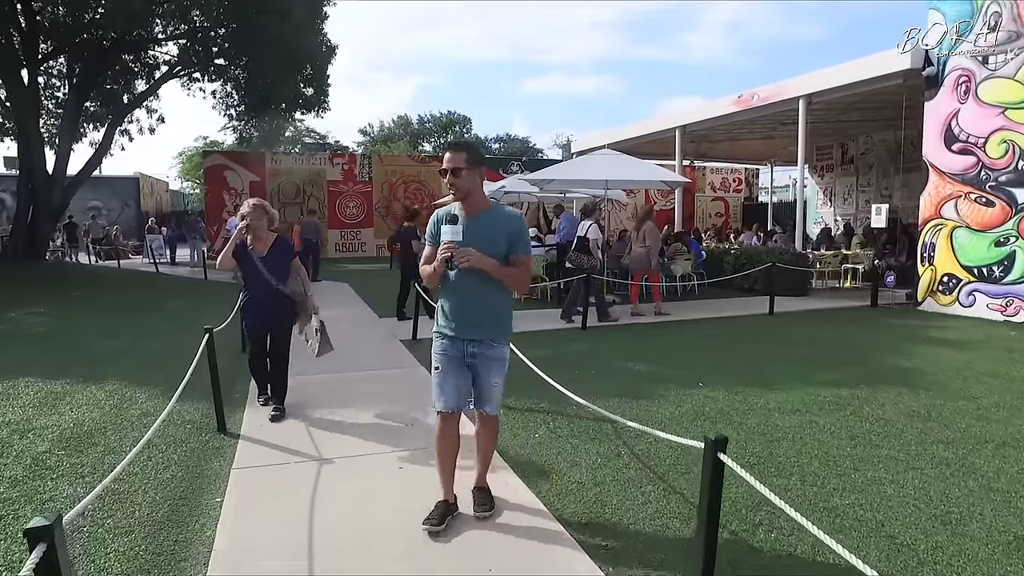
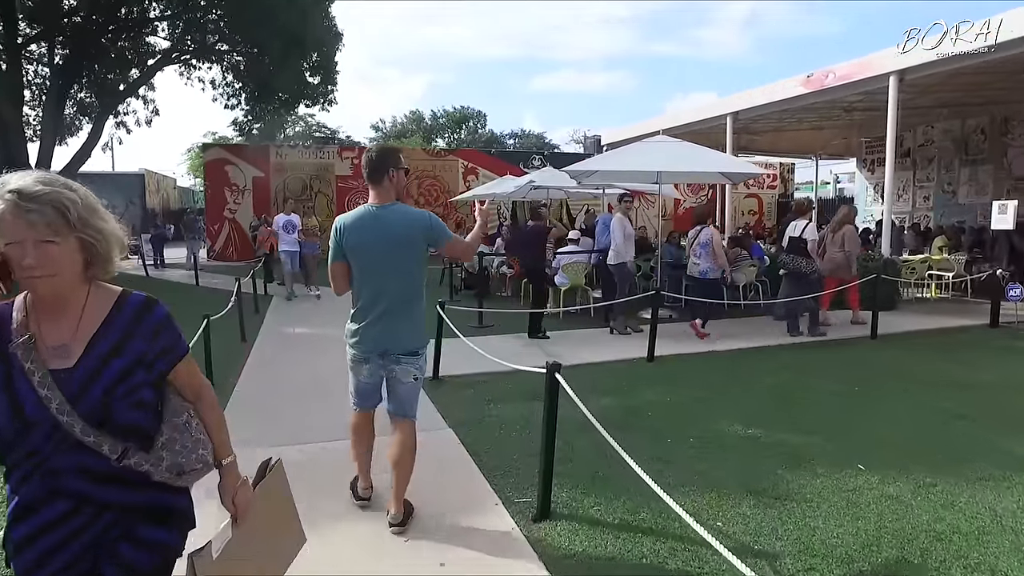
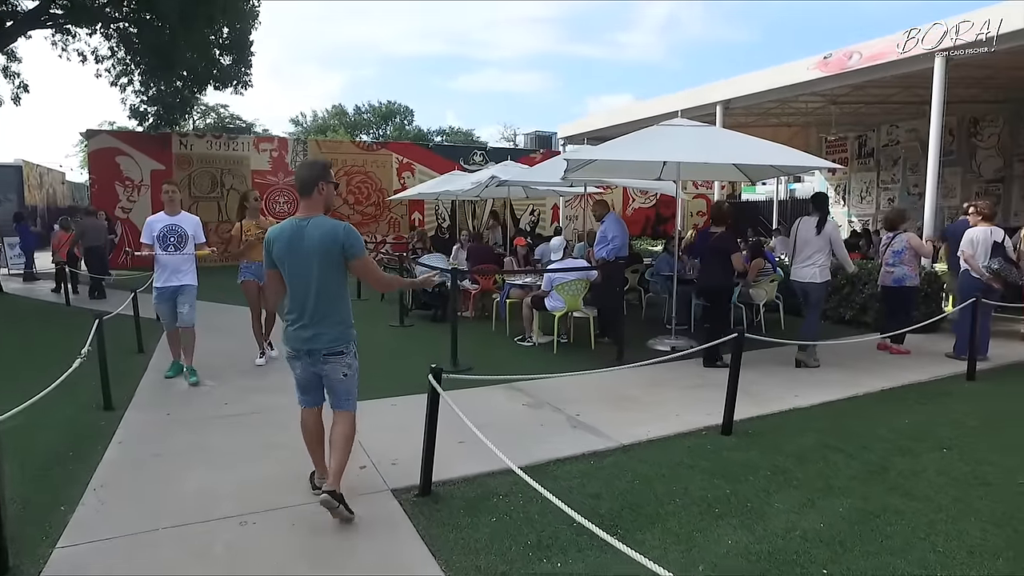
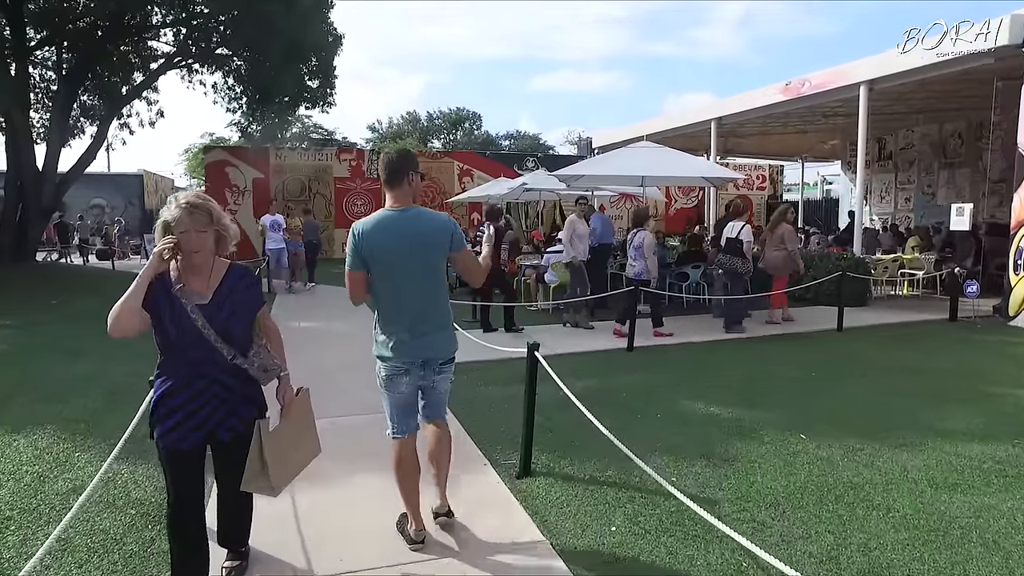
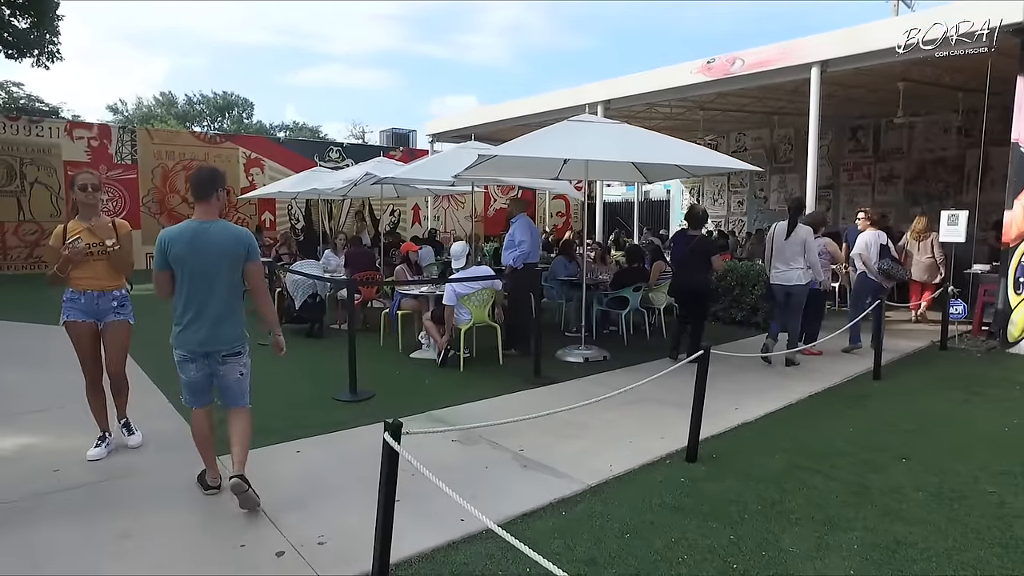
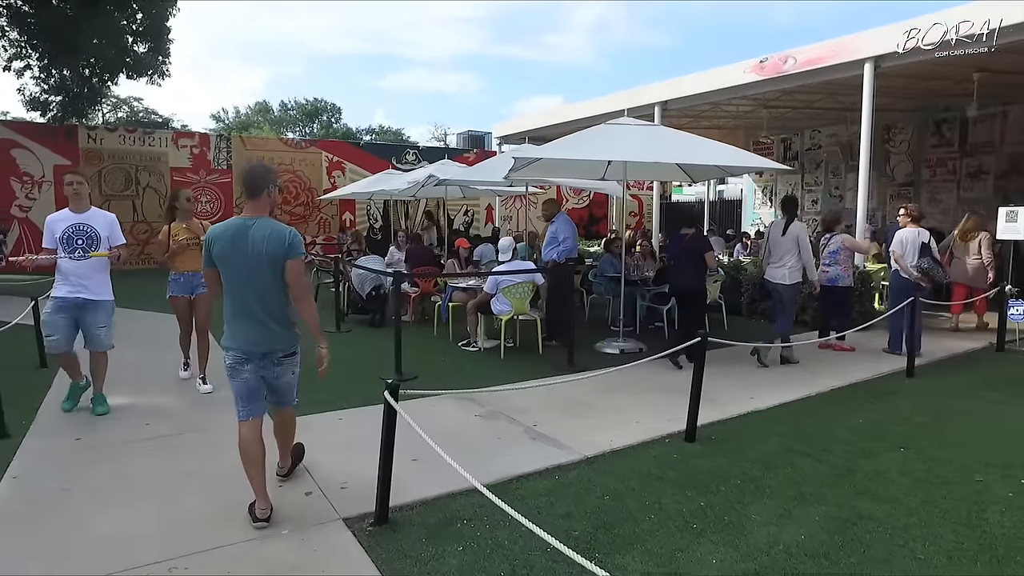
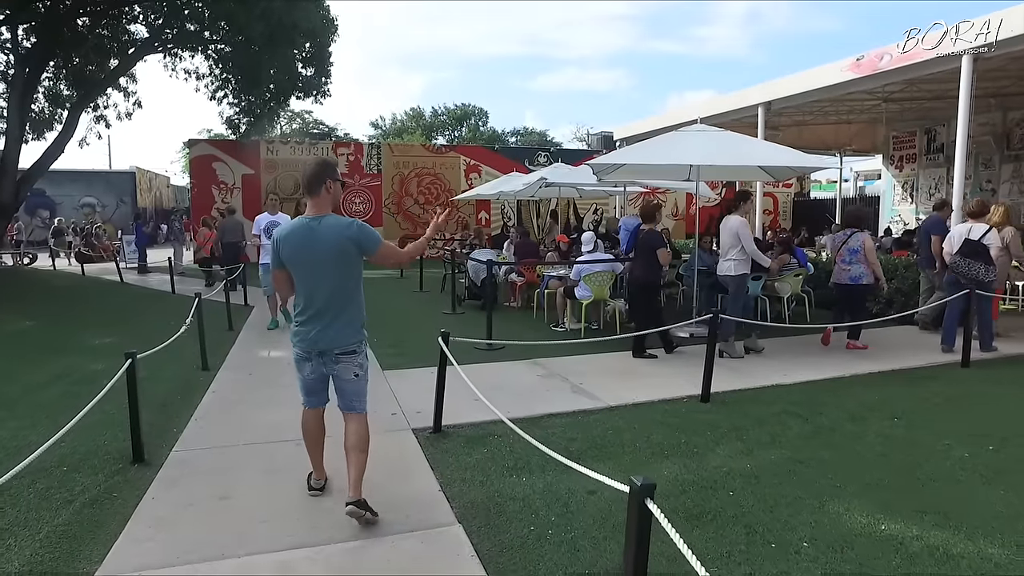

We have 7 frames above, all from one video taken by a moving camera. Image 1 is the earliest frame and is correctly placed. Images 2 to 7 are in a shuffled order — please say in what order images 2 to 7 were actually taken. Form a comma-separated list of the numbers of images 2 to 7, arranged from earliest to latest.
4, 2, 7, 3, 6, 5
